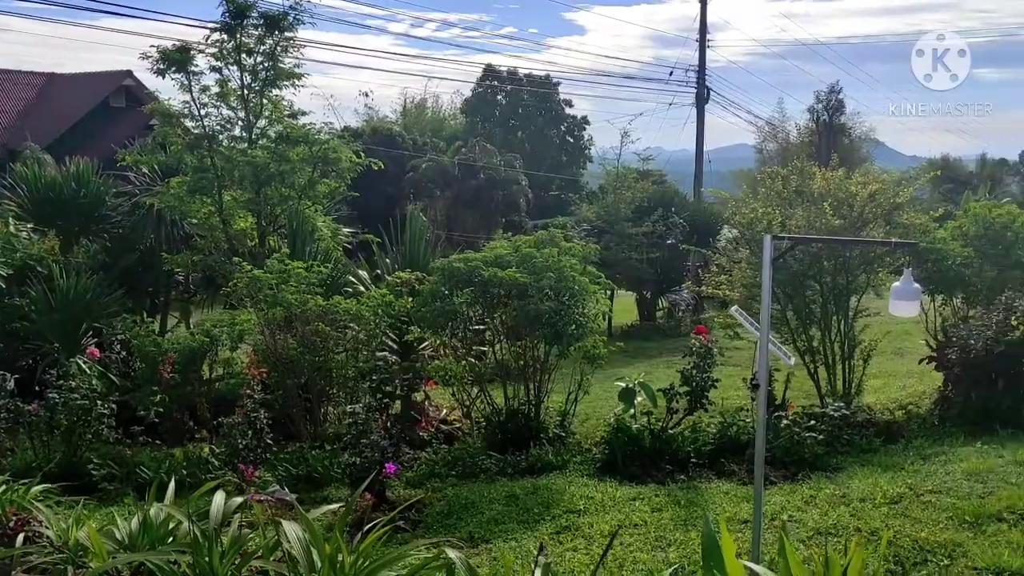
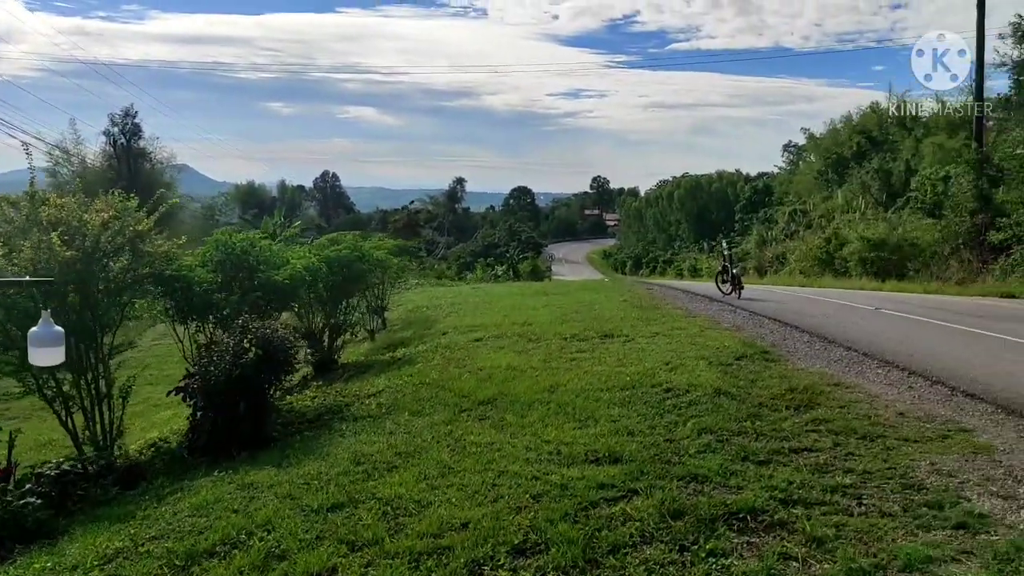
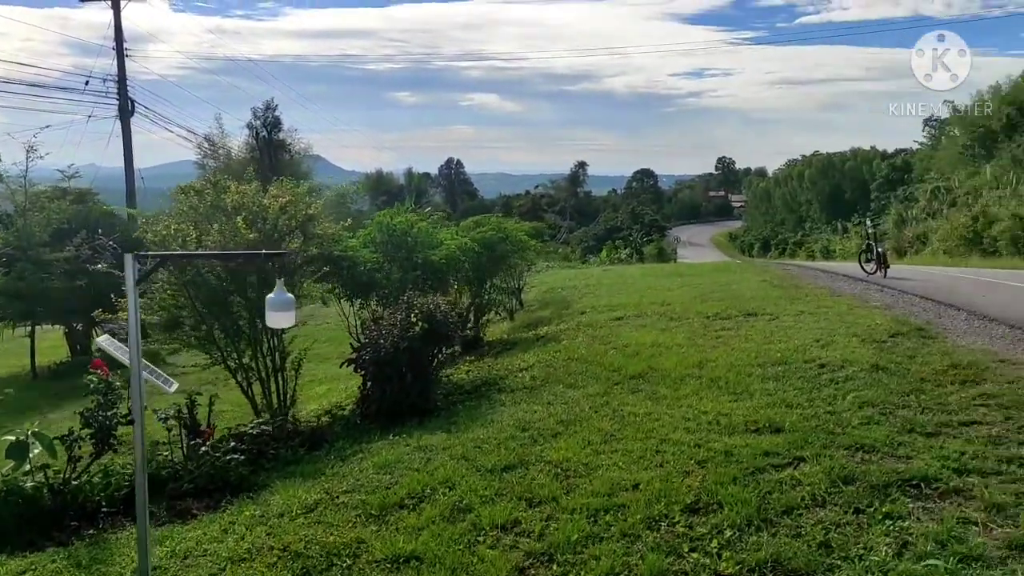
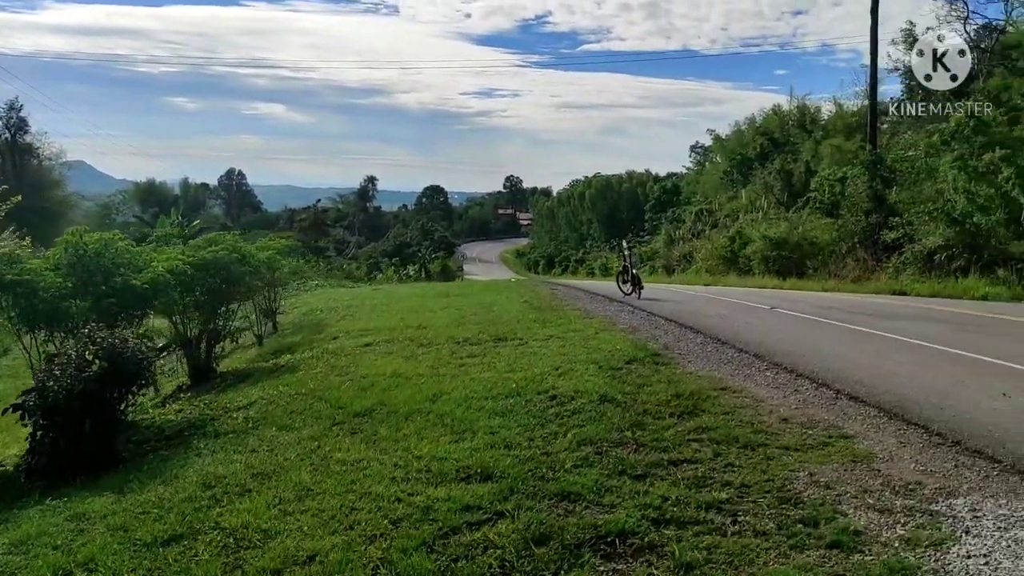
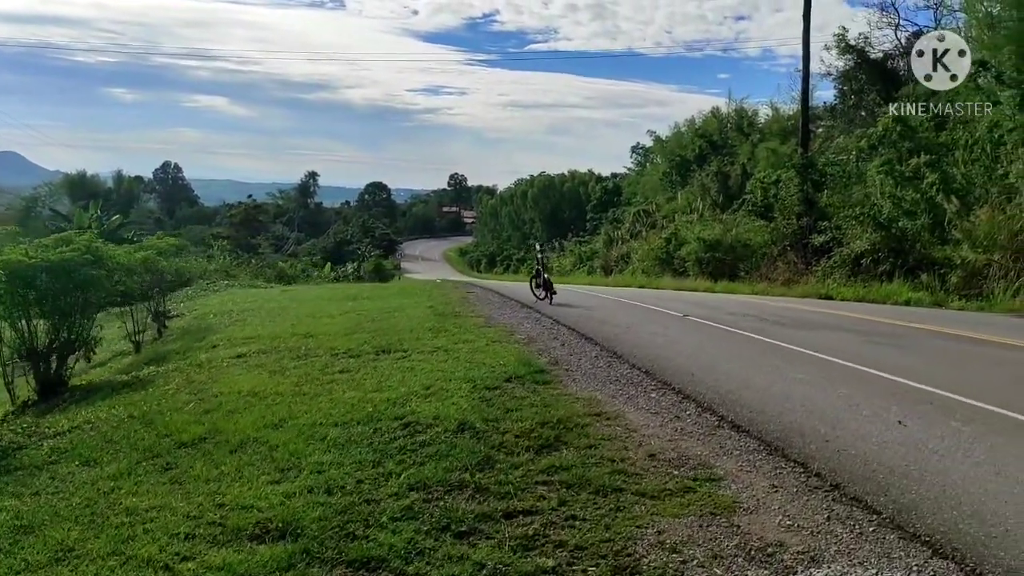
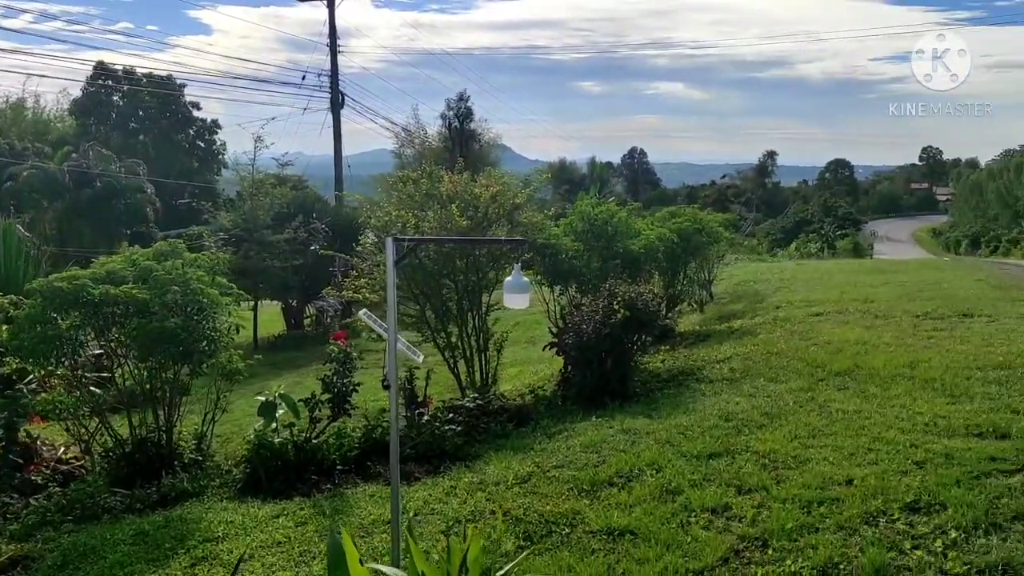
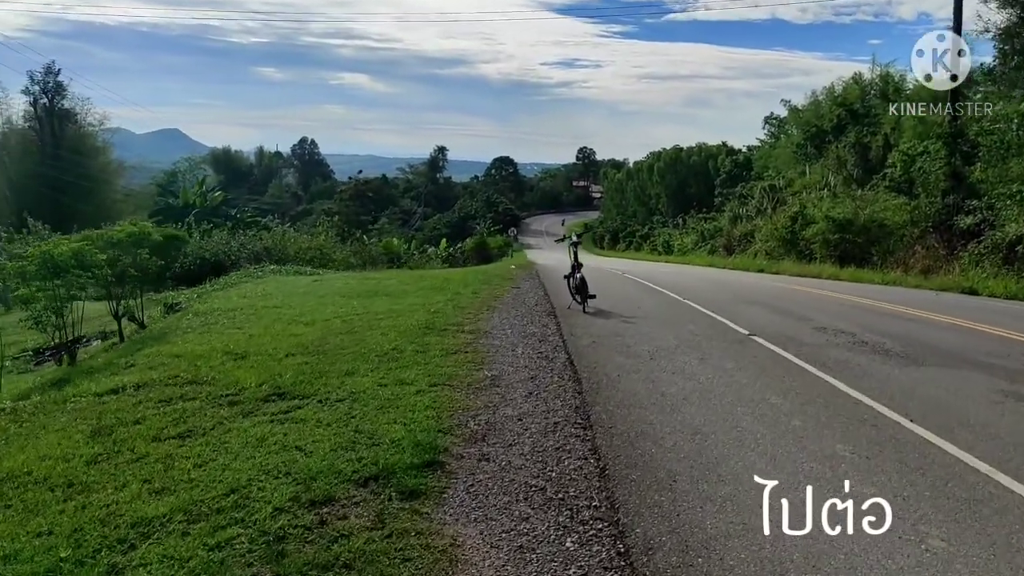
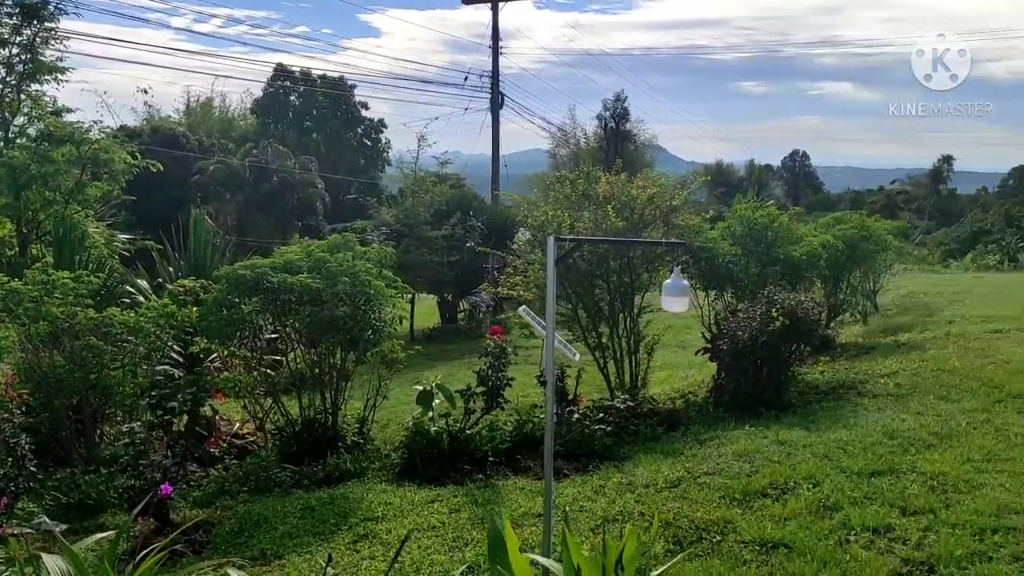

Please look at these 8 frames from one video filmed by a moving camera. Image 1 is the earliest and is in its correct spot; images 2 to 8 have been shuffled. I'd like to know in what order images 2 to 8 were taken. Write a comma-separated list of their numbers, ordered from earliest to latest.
8, 6, 3, 2, 4, 5, 7
